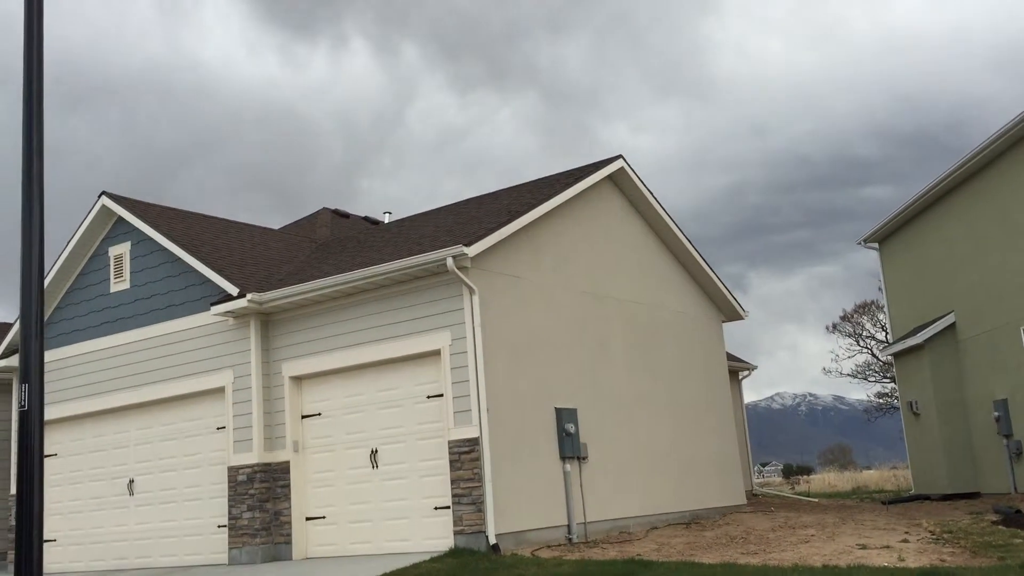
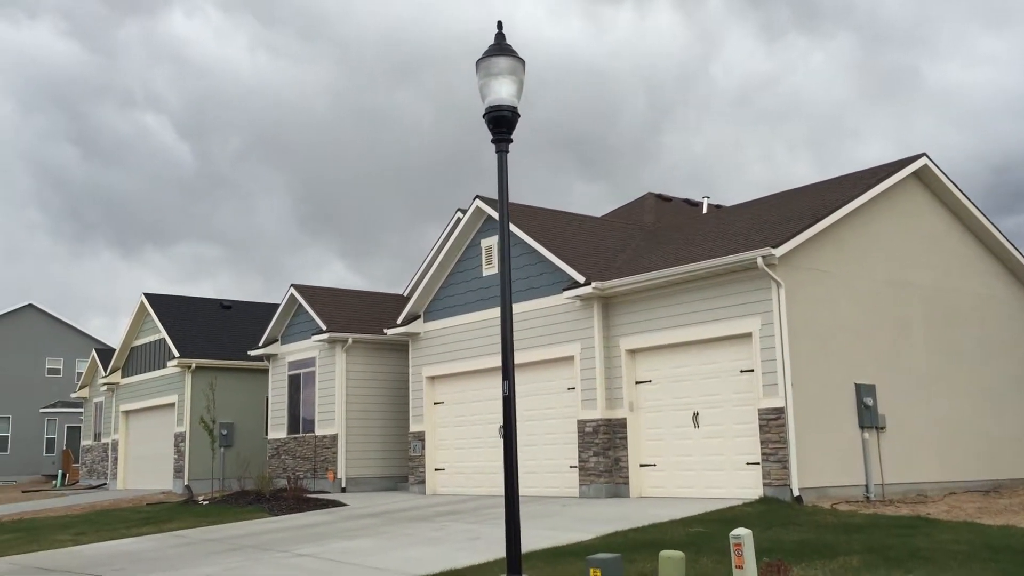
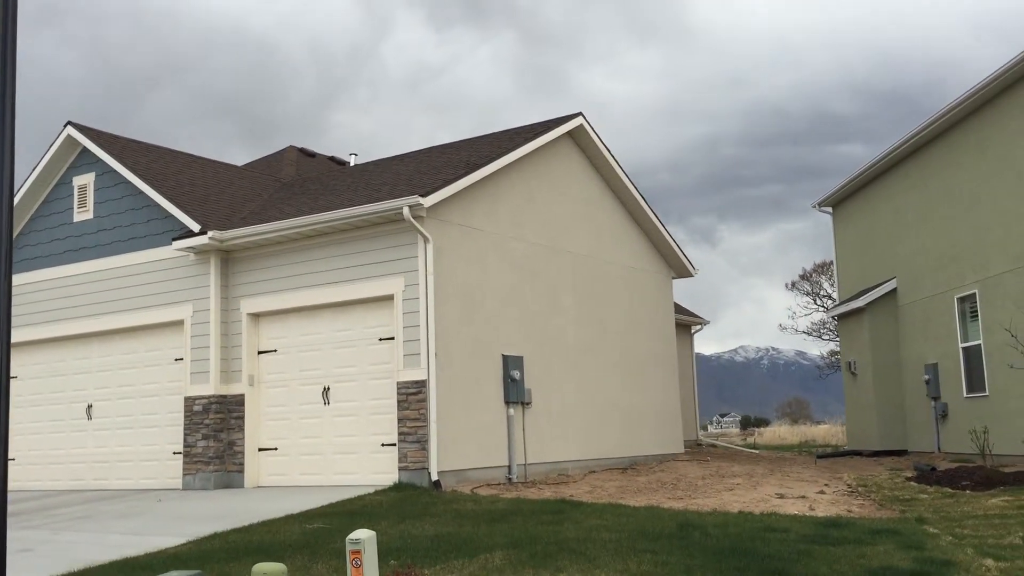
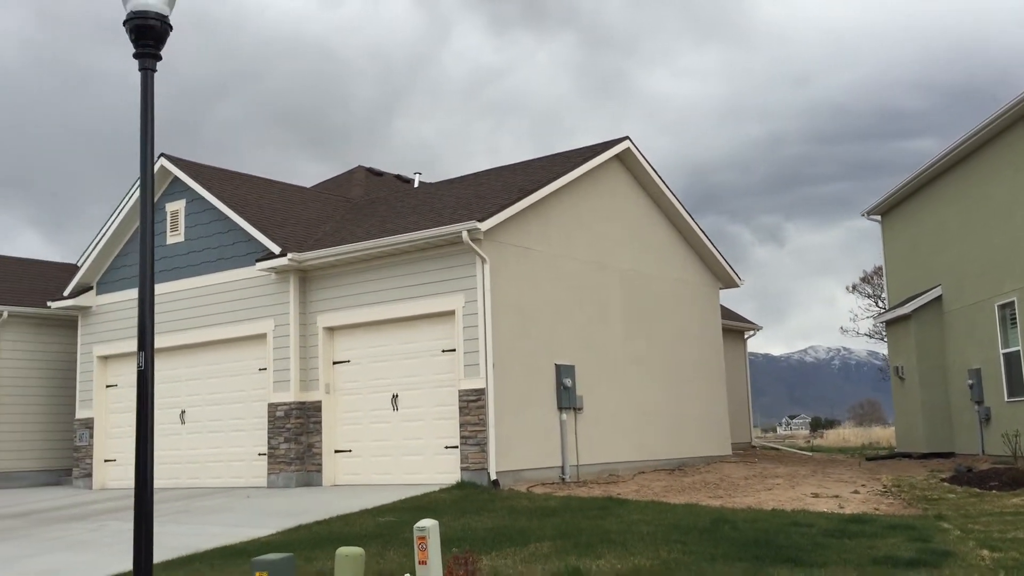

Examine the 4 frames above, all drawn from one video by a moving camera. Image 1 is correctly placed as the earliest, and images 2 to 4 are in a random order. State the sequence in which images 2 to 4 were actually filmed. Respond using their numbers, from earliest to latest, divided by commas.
3, 4, 2
